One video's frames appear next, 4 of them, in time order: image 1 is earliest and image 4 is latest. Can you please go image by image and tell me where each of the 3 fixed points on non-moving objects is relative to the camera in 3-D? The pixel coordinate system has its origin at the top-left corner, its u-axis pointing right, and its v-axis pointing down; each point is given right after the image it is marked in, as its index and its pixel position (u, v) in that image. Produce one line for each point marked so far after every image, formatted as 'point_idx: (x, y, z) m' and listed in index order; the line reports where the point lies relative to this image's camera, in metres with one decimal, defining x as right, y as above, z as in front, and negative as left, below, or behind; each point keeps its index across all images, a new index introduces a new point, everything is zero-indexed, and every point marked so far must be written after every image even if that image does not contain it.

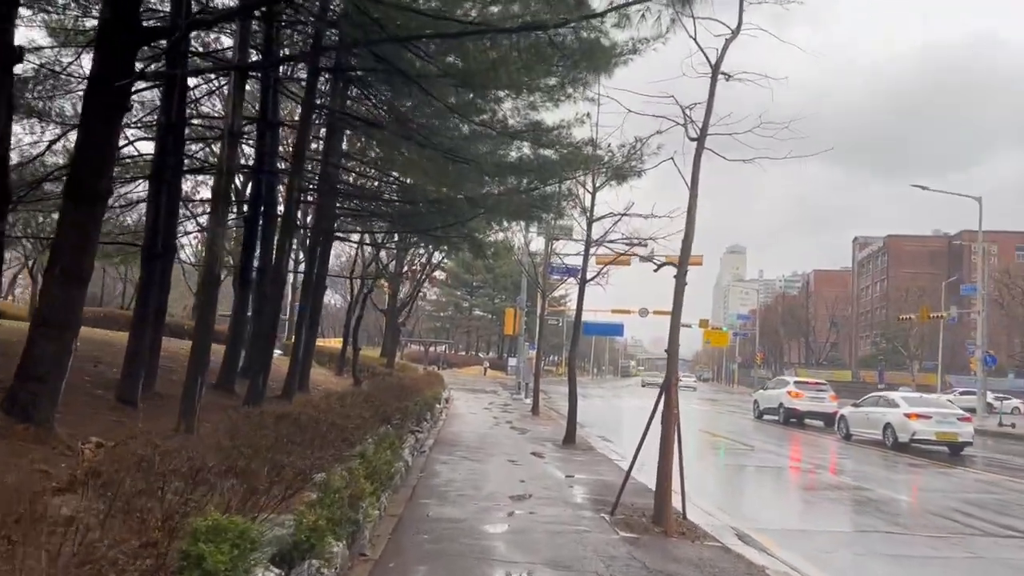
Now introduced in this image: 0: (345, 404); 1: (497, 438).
0: (-2.2, -1.5, +10.9) m
1: (-0.3, -3.0, +16.7) m
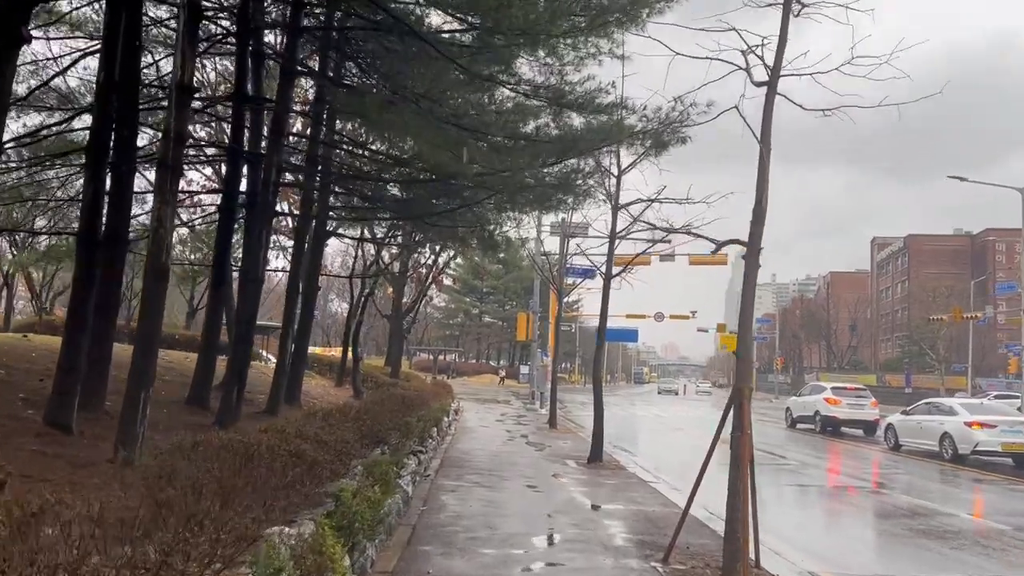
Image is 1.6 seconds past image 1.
0: (-1.9, -1.4, +8.9) m
1: (0.0, -2.9, +14.7) m
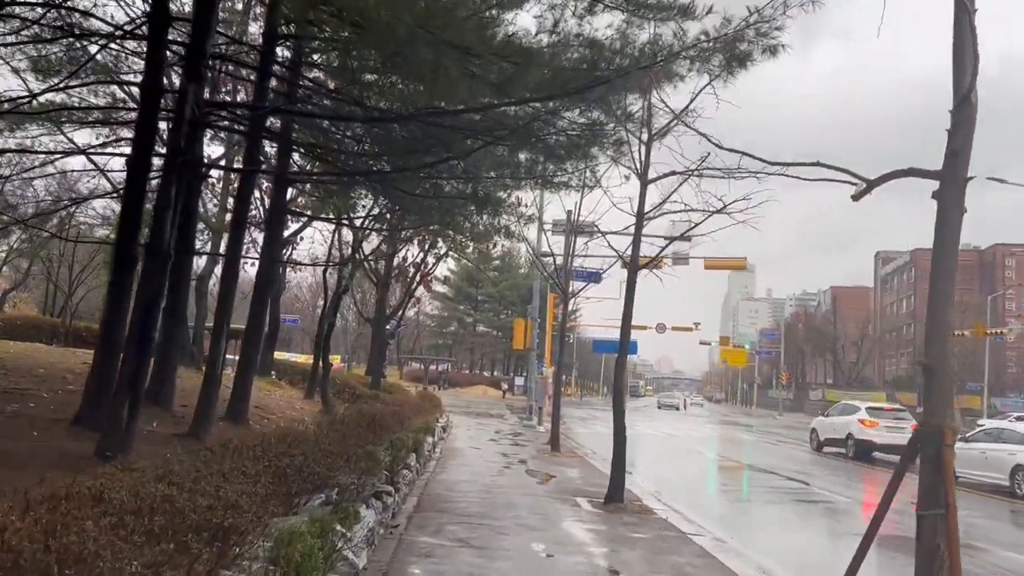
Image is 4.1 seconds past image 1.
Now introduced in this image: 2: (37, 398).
0: (-1.9, -1.2, +5.9) m
1: (0.0, -2.8, +11.7) m
2: (-5.6, -1.3, +10.1) m
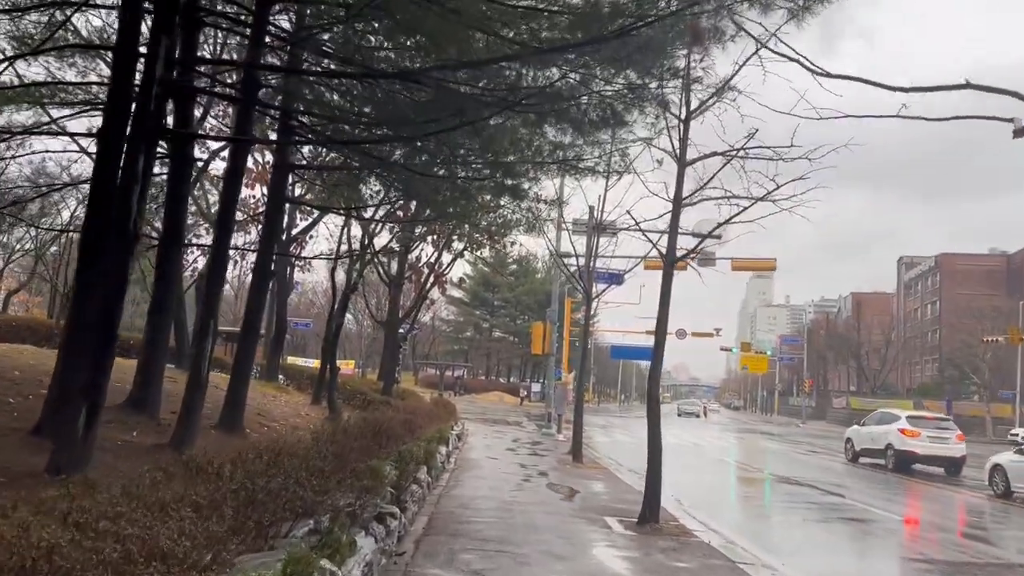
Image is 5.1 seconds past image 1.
0: (-1.8, -1.1, +4.7) m
1: (+0.2, -2.7, +10.4) m
2: (-5.4, -1.2, +9.0) m
